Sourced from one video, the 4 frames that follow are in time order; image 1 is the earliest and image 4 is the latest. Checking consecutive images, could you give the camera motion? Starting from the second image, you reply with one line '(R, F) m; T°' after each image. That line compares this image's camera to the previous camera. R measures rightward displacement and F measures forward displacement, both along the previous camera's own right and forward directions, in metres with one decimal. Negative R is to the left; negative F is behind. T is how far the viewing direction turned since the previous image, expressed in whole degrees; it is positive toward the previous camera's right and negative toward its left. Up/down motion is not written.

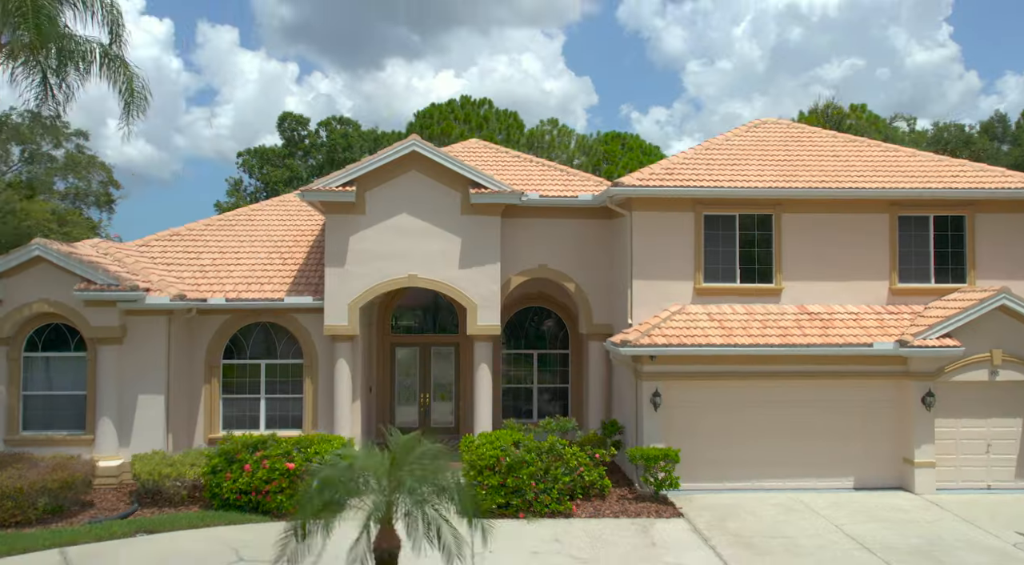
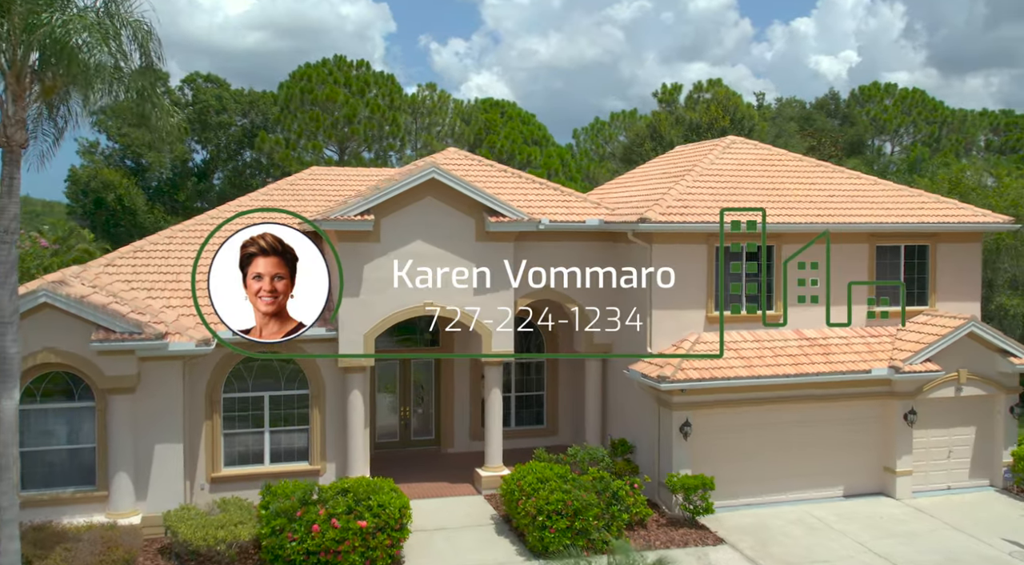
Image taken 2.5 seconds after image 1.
(-4.4, +0.5) m; +13°
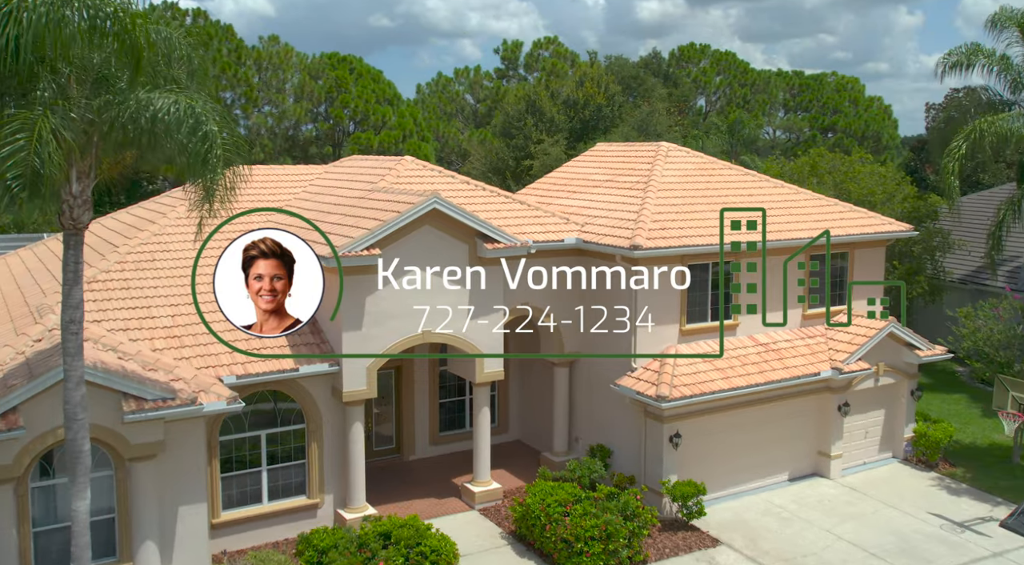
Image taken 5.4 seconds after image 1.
(-4.5, +0.2) m; +14°
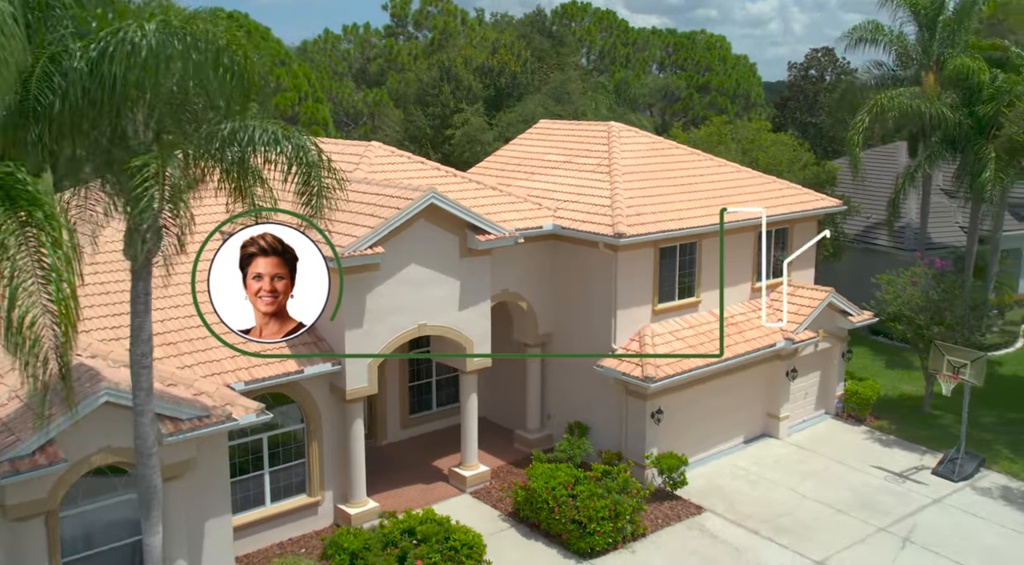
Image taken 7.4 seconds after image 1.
(-3.0, -0.1) m; +9°
